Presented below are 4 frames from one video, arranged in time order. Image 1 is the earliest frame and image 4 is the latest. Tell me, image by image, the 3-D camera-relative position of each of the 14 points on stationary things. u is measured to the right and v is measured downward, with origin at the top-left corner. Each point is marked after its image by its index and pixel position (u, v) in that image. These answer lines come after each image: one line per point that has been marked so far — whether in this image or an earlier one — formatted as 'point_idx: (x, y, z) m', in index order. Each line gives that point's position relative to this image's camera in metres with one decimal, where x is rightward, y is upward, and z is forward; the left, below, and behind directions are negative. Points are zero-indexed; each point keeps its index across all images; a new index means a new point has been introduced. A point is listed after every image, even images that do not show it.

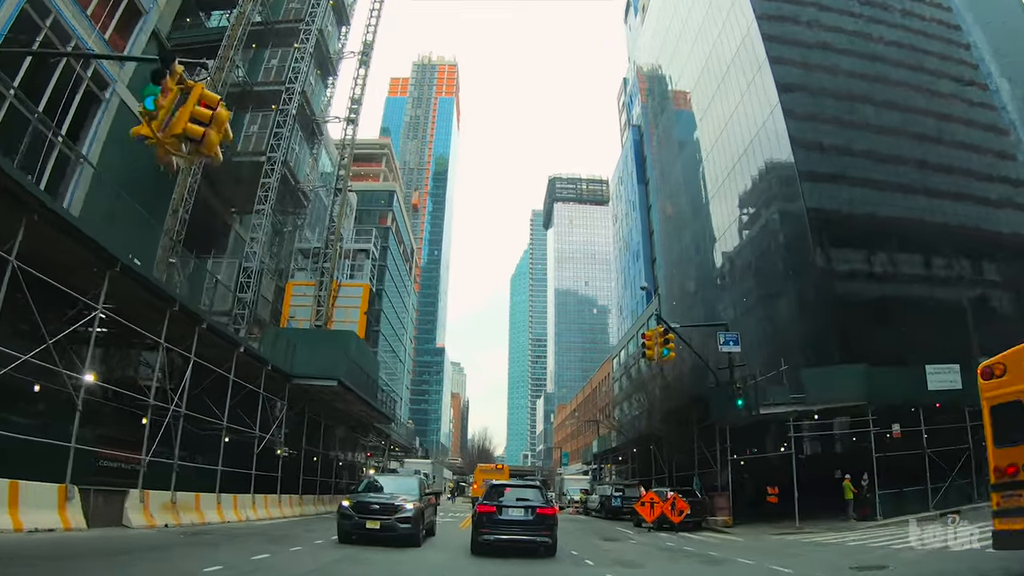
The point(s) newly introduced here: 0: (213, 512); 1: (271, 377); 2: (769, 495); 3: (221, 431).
0: (-4.6, -3.4, +13.8) m
1: (-4.7, -1.7, +17.5) m
2: (+5.1, -4.0, +17.9) m
3: (-4.8, -2.3, +14.9) m
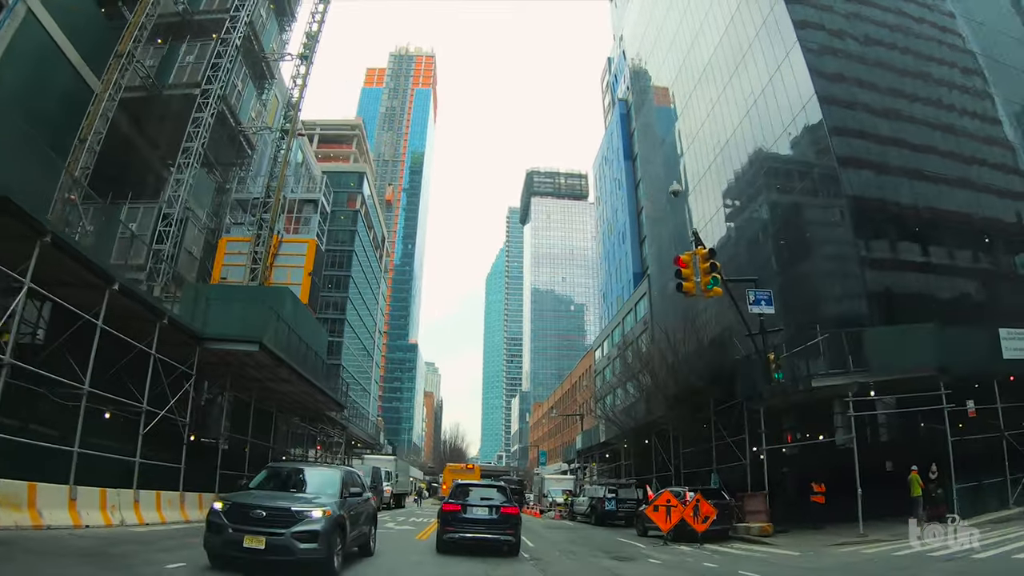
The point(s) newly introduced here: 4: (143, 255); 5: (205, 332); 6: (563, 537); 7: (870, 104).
0: (-4.8, -2.4, +9.7) m
1: (-5.0, -0.7, +13.4) m
2: (+4.7, -3.2, +14.0) m
3: (-5.1, -1.3, +10.8) m
4: (-7.4, +0.7, +18.3) m
5: (-4.7, -0.7, +13.9) m
6: (+0.9, -4.6, +16.7) m
7: (+7.7, +3.9, +19.3) m
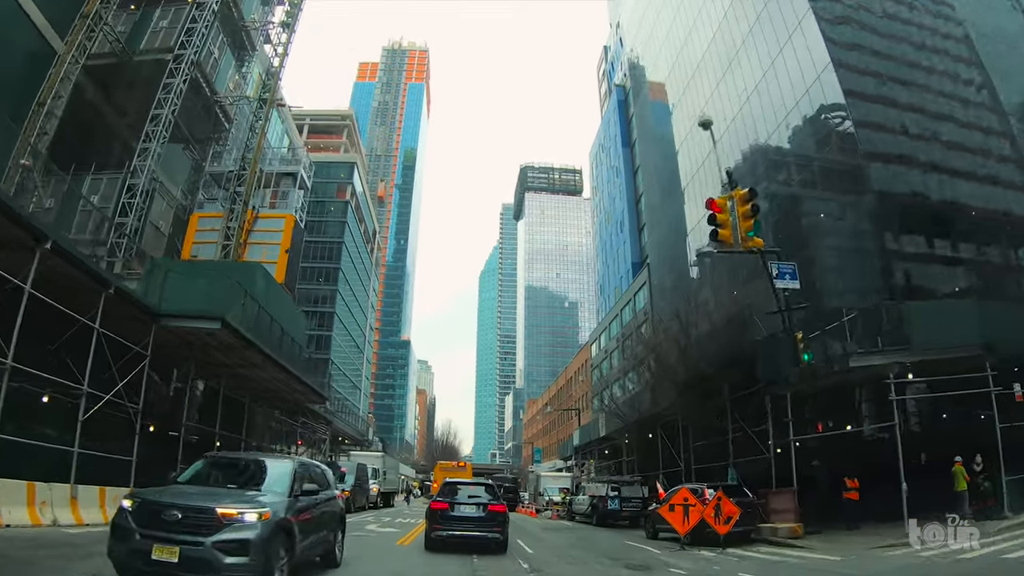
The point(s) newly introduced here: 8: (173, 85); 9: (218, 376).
0: (-4.9, -2.0, +8.1) m
1: (-5.1, -0.3, +11.8) m
2: (+4.6, -2.8, +12.5) m
3: (-5.1, -0.9, +9.2) m
4: (-7.5, +1.1, +16.7) m
5: (-4.7, -0.3, +12.3) m
6: (+0.9, -4.2, +15.2) m
7: (+7.6, +4.3, +17.8) m
8: (-7.4, +4.4, +19.7) m
9: (-5.2, -1.6, +16.1) m
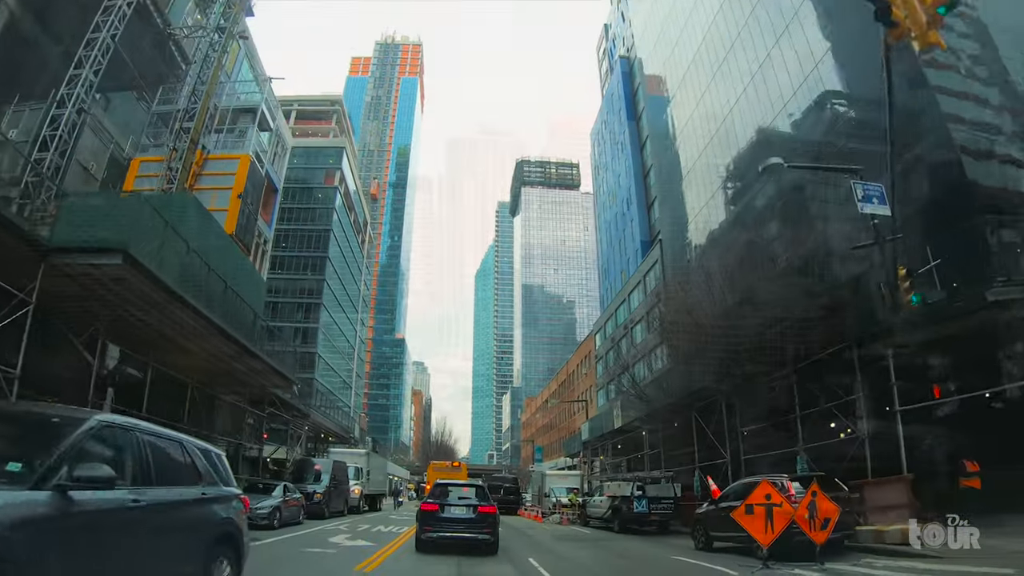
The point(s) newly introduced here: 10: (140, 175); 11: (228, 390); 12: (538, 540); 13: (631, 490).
0: (-4.7, -1.3, +4.9) m
1: (-4.9, +0.4, +8.6) m
2: (+4.7, -2.1, +9.3) m
3: (-5.0, -0.2, +6.0) m
4: (-7.4, +1.8, +13.4) m
5: (-4.6, +0.4, +9.1) m
6: (+1.0, -3.5, +12.0) m
7: (+7.7, +5.1, +14.7) m
8: (-7.3, +5.1, +16.5) m
9: (-5.1, -0.9, +12.9) m
10: (-7.3, +2.1, +18.3) m
11: (-5.8, -2.1, +18.6) m
12: (+0.5, -4.4, +16.1) m
13: (+2.1, -3.5, +16.1) m
